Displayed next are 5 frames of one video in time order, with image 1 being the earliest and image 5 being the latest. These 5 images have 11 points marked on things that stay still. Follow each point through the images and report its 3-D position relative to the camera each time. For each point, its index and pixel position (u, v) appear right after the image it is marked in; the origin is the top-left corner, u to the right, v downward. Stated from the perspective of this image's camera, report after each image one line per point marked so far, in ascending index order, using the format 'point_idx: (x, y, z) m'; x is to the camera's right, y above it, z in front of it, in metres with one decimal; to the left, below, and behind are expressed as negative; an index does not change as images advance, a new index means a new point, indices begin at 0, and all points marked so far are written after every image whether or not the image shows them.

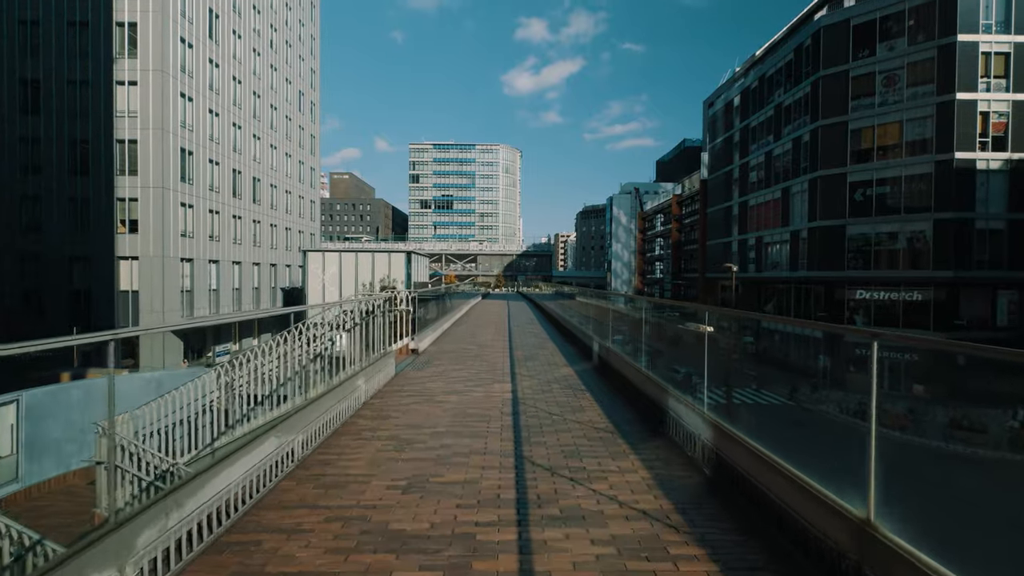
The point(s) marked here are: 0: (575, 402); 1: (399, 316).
0: (+0.8, -1.6, +7.7) m
1: (-2.0, -0.5, +10.1) m
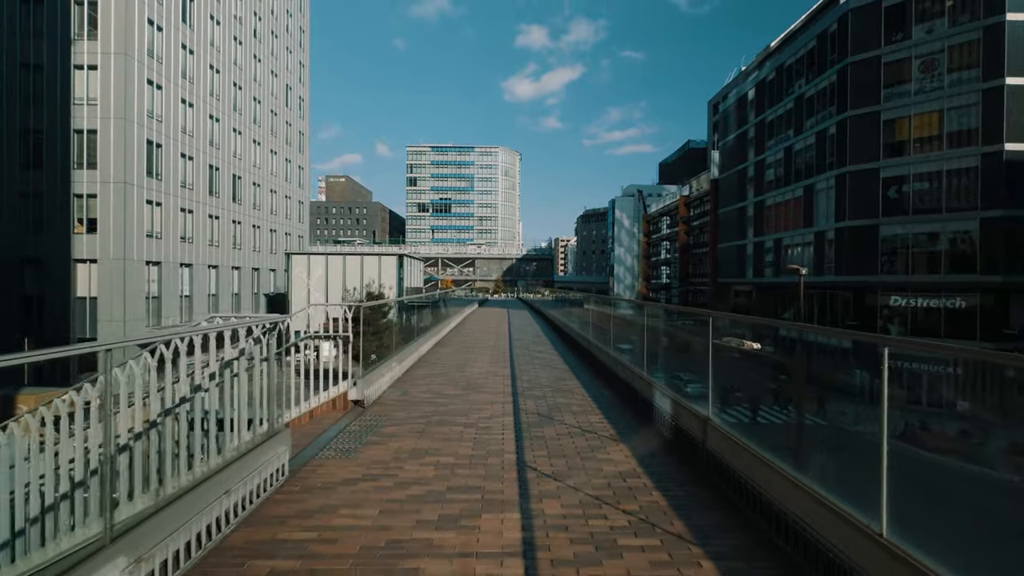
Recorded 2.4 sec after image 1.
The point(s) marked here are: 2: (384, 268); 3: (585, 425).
0: (+0.8, -1.7, +6.7) m
1: (-2.0, -0.6, +9.1) m
2: (-4.4, +0.6, +19.6) m
3: (+0.9, -1.7, +7.3) m
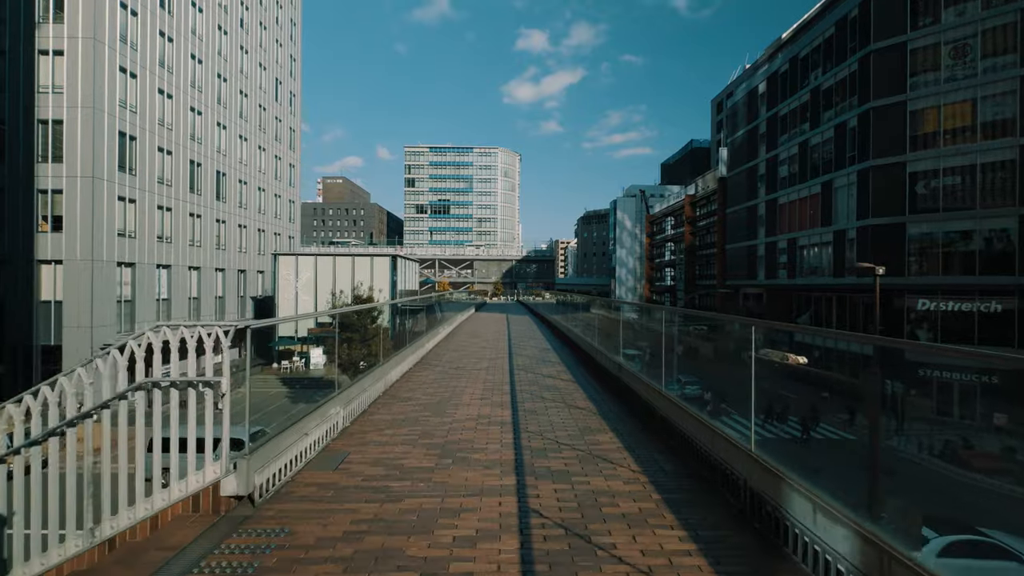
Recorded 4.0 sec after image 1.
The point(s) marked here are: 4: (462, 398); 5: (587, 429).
0: (+0.8, -1.7, +6.1) m
1: (-2.0, -0.6, +8.5) m
2: (-4.4, +0.6, +18.9) m
3: (+0.9, -1.7, +6.6) m
4: (-0.8, -1.7, +8.8) m
5: (+0.9, -1.7, +7.5) m
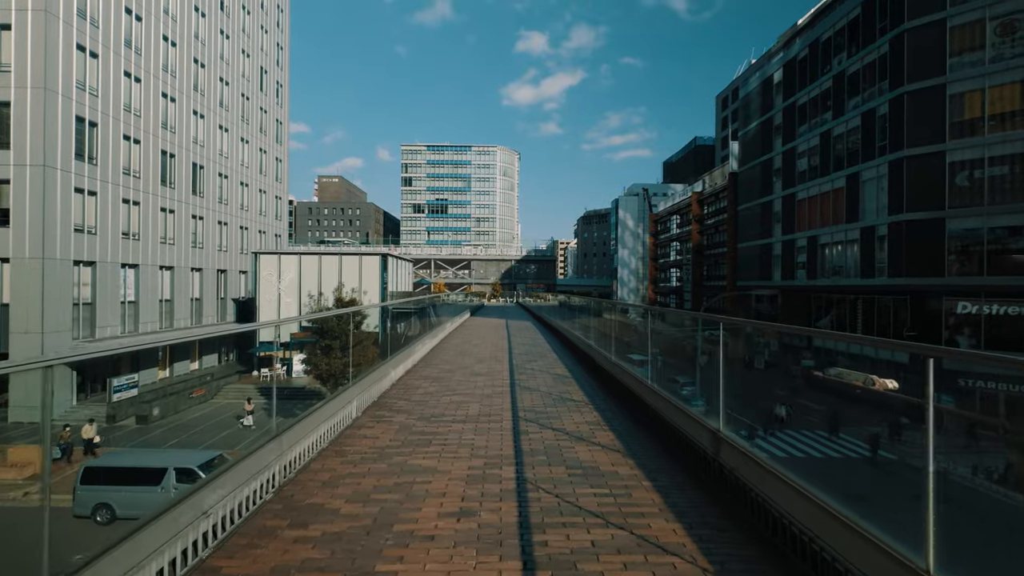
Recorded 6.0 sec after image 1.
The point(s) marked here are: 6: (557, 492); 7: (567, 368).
0: (+0.8, -1.7, +5.2) m
1: (-2.0, -0.7, +7.6) m
2: (-4.4, +0.5, +18.0) m
3: (+0.9, -1.8, +5.8) m
4: (-0.8, -1.7, +8.0) m
5: (+0.9, -1.8, +6.7) m
6: (+0.4, -1.8, +5.3) m
7: (+1.1, -1.6, +11.7) m
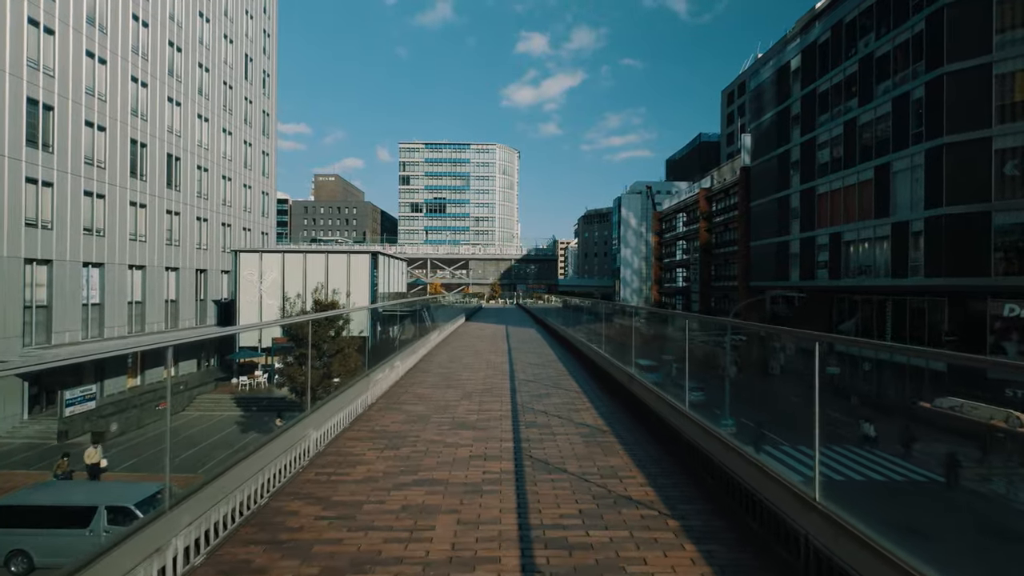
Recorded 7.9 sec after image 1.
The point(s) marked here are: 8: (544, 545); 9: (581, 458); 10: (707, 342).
0: (+0.8, -1.8, +4.4) m
1: (-2.0, -0.7, +6.8) m
2: (-4.4, +0.5, +17.3) m
3: (+0.9, -1.8, +5.0) m
4: (-0.8, -1.7, +7.2) m
5: (+0.9, -1.8, +5.9) m
6: (+0.4, -1.8, +4.5) m
7: (+1.1, -1.6, +10.9) m
8: (+0.2, -1.8, +4.0) m
9: (+0.8, -1.7, +5.9) m
10: (+1.8, -0.5, +5.3) m
